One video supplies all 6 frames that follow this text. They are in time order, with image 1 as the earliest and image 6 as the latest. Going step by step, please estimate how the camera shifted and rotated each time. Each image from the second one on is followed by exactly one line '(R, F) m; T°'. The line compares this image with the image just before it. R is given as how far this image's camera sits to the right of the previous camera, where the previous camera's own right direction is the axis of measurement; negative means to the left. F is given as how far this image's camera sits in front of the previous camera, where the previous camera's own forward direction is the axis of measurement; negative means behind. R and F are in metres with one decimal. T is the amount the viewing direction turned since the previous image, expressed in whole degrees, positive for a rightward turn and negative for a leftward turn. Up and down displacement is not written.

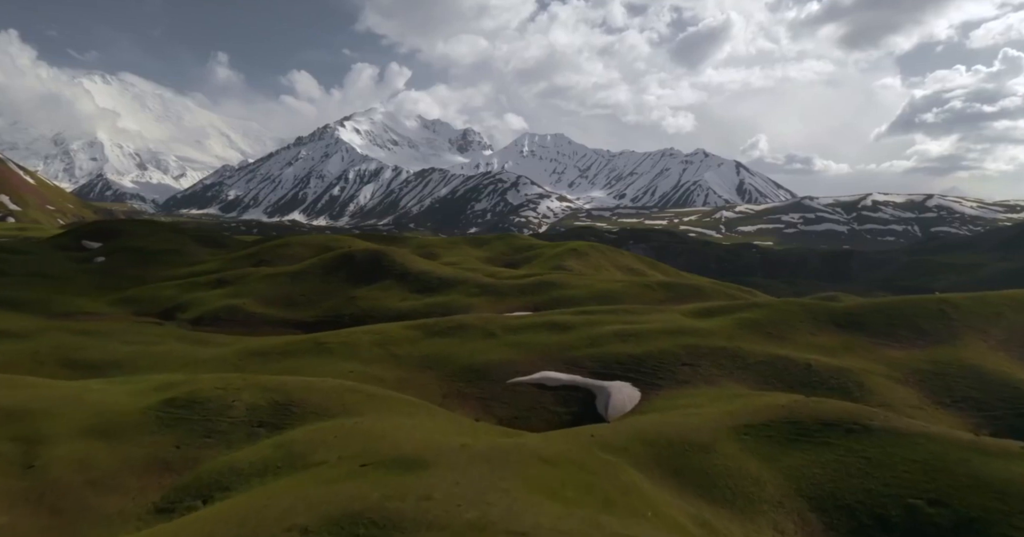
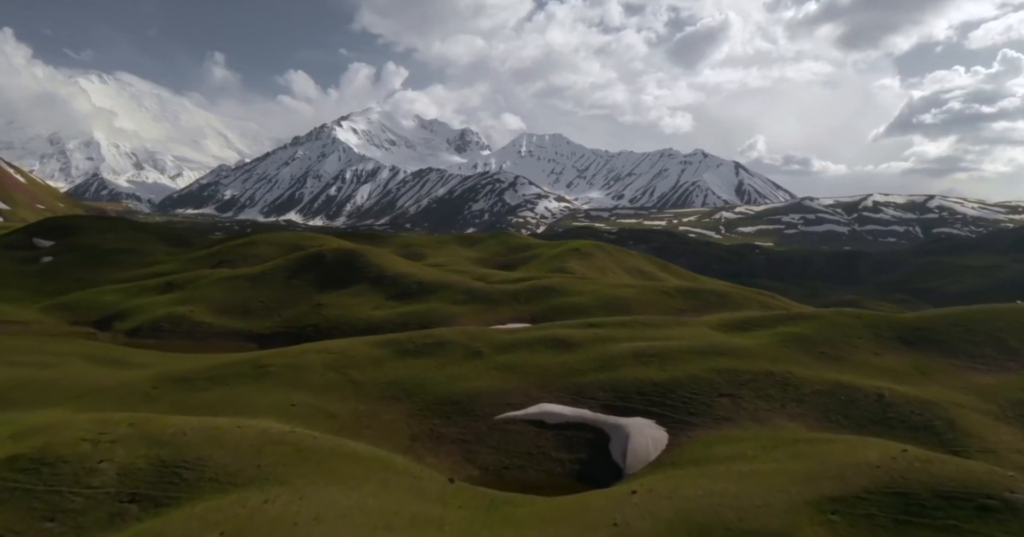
(+0.5, +15.1) m; 0°
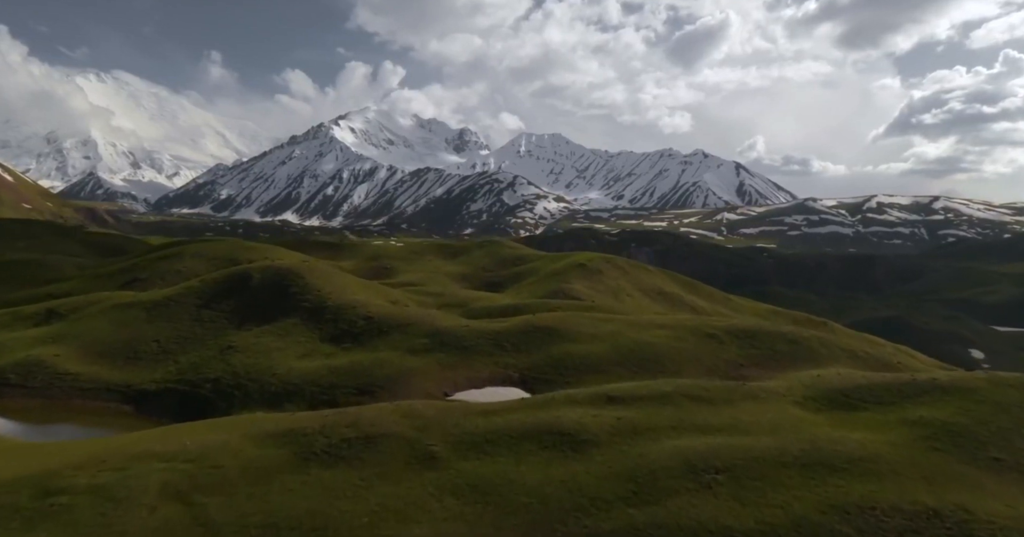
(+1.3, +24.5) m; 0°
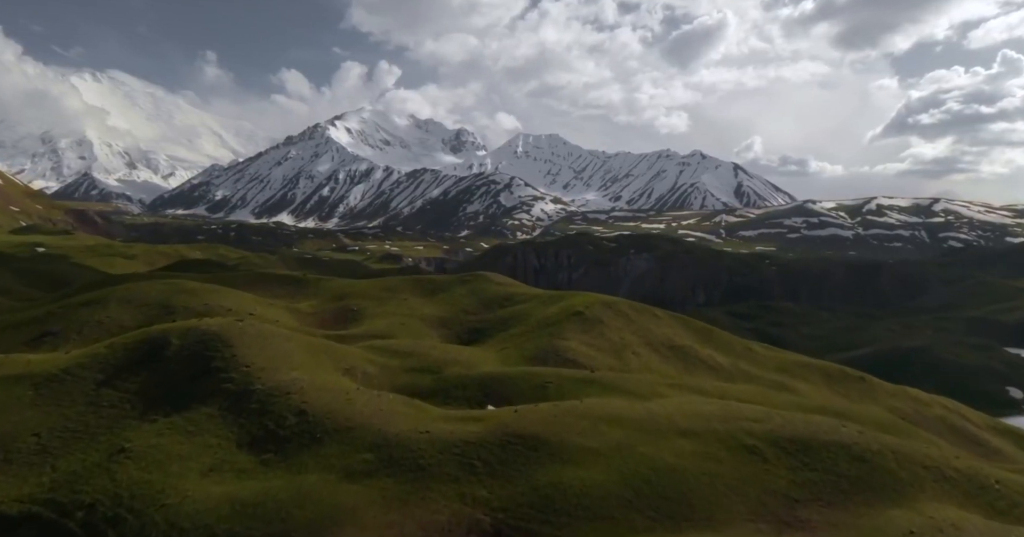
(+1.4, +14.8) m; 0°
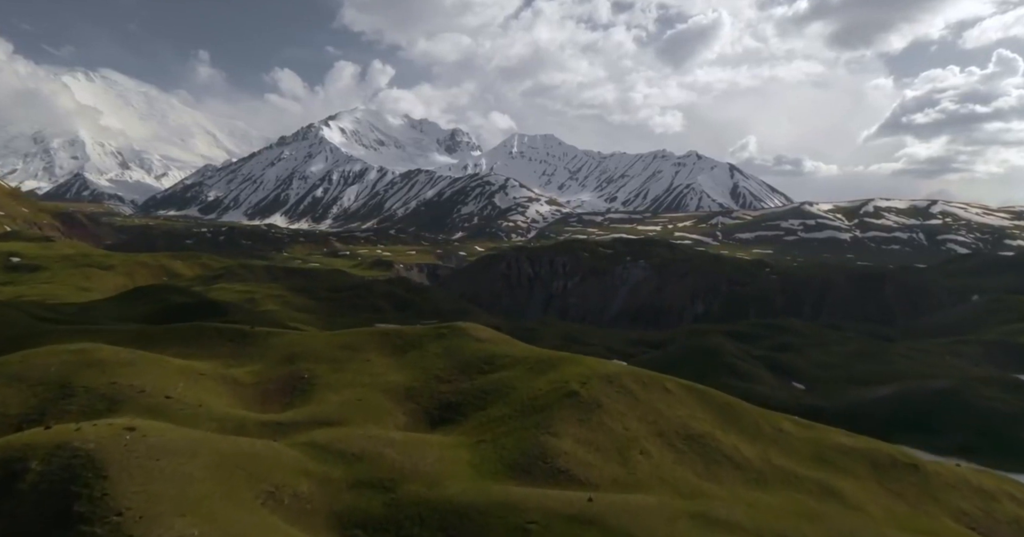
(+1.5, +15.3) m; 0°
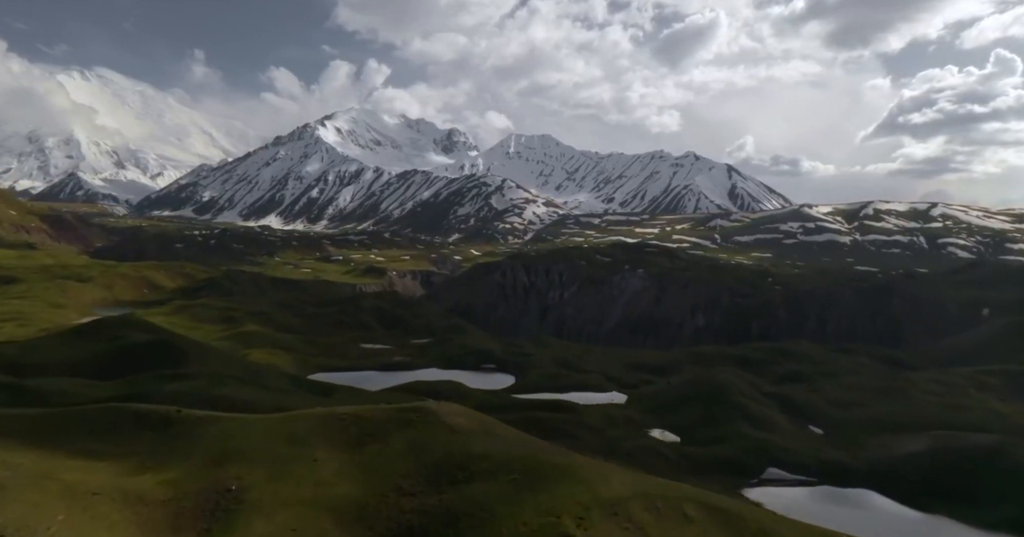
(+1.5, +15.7) m; 0°
